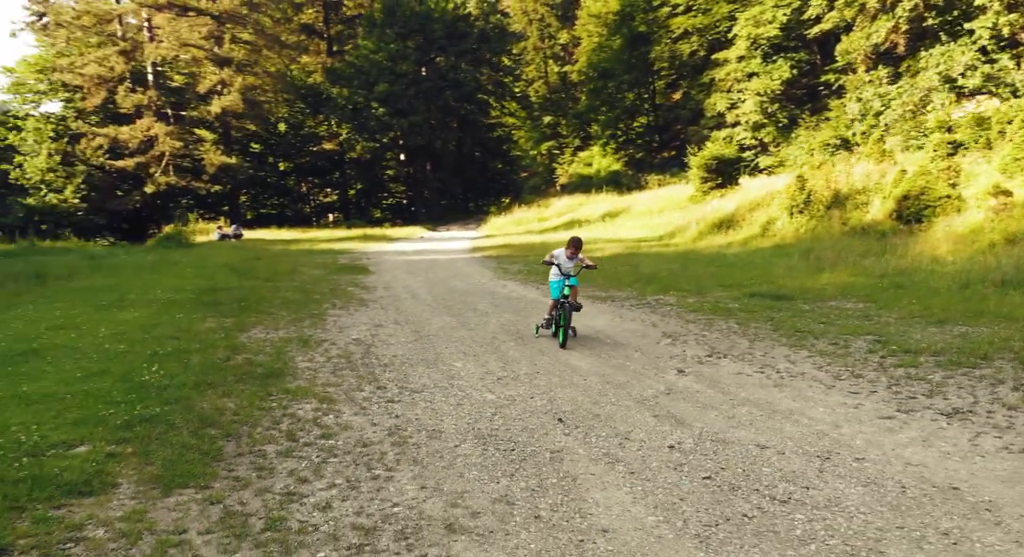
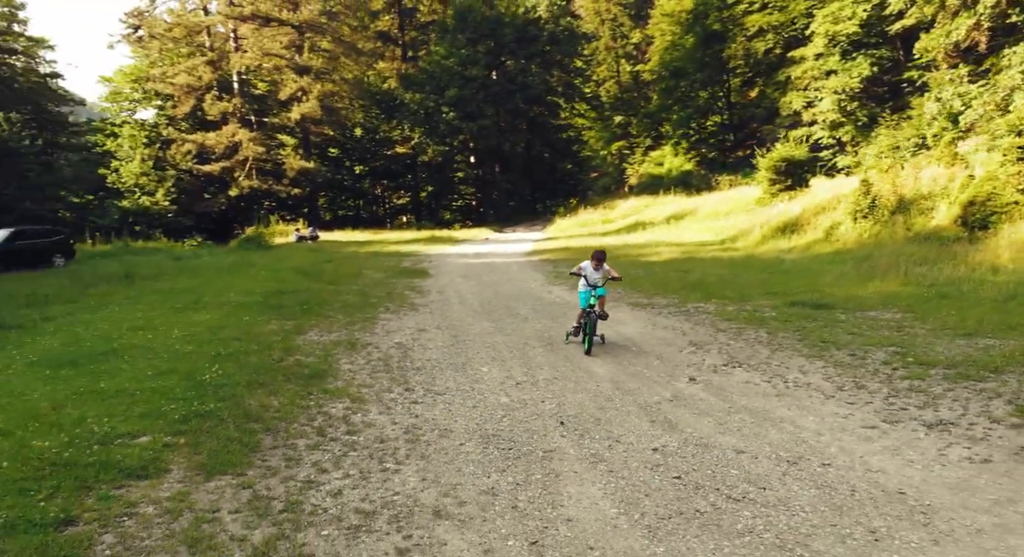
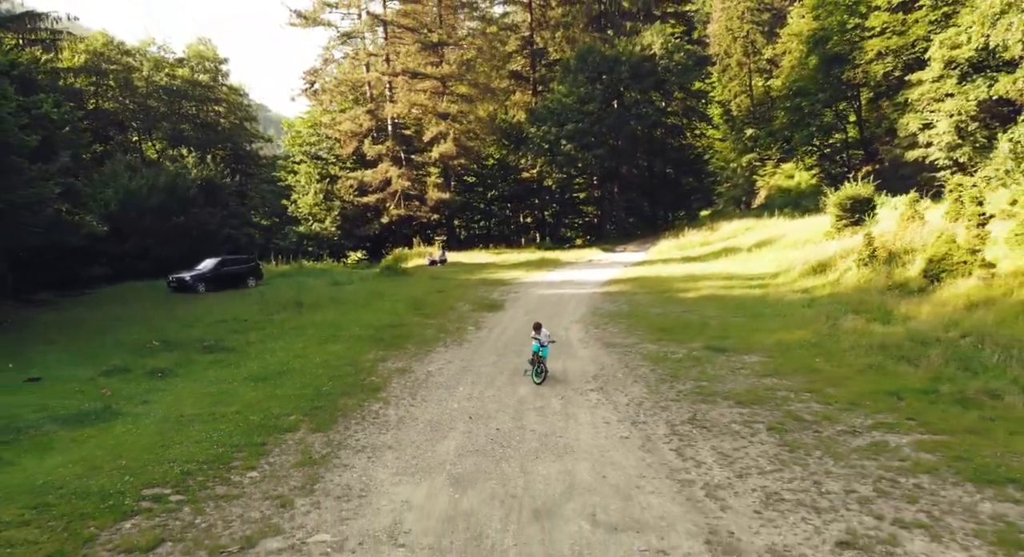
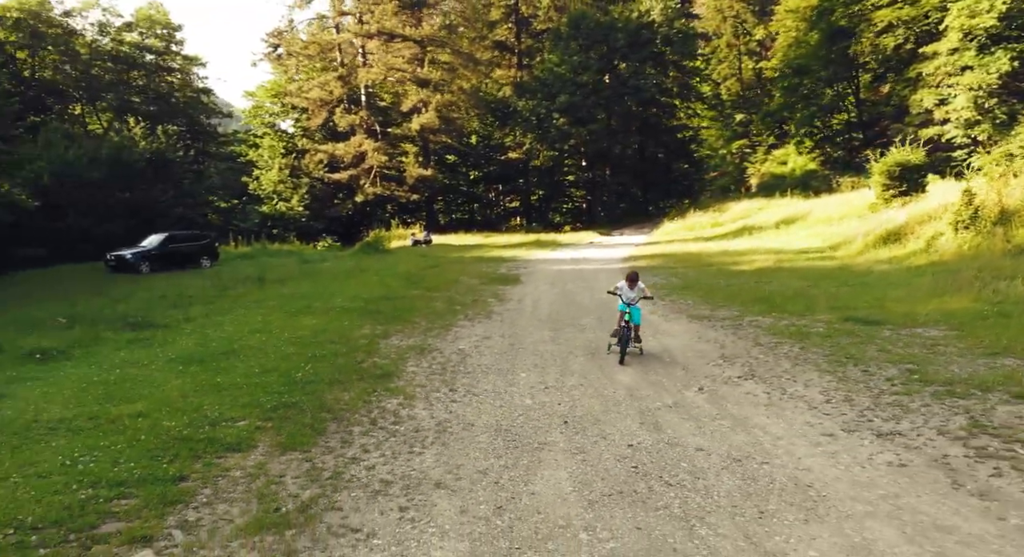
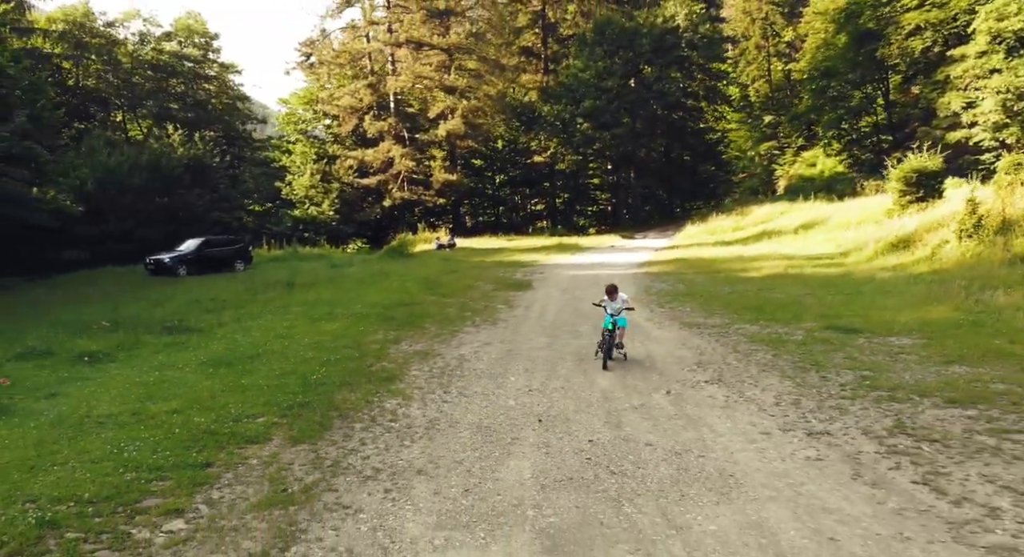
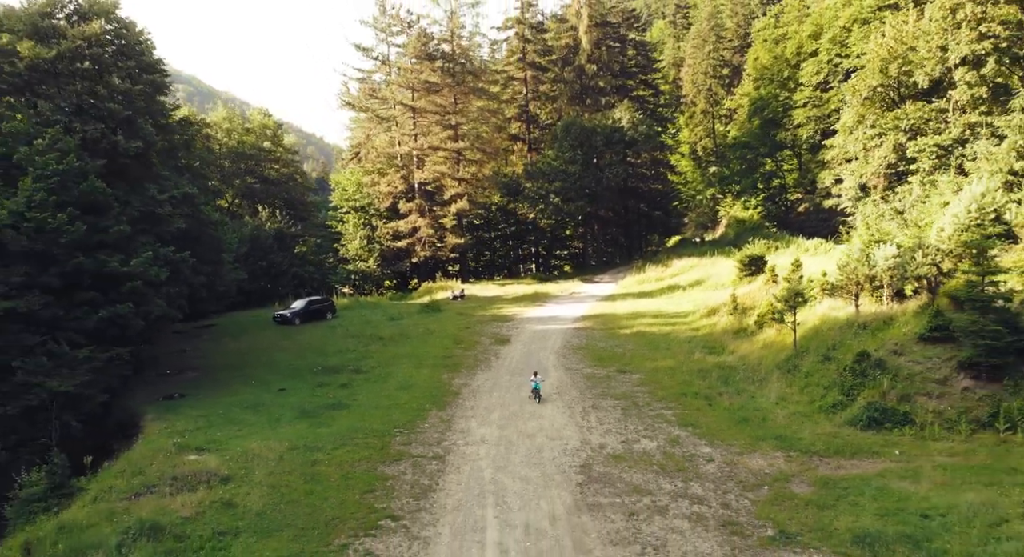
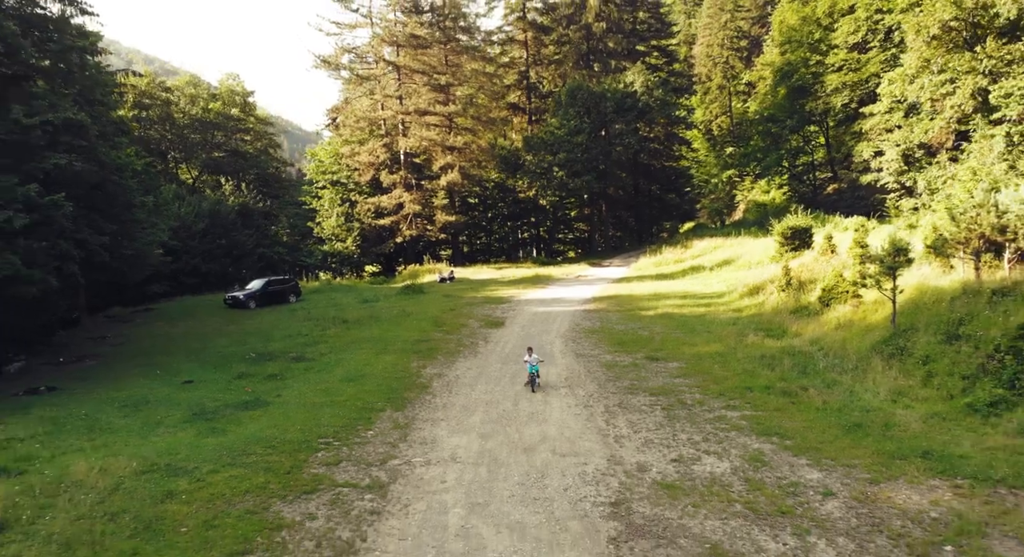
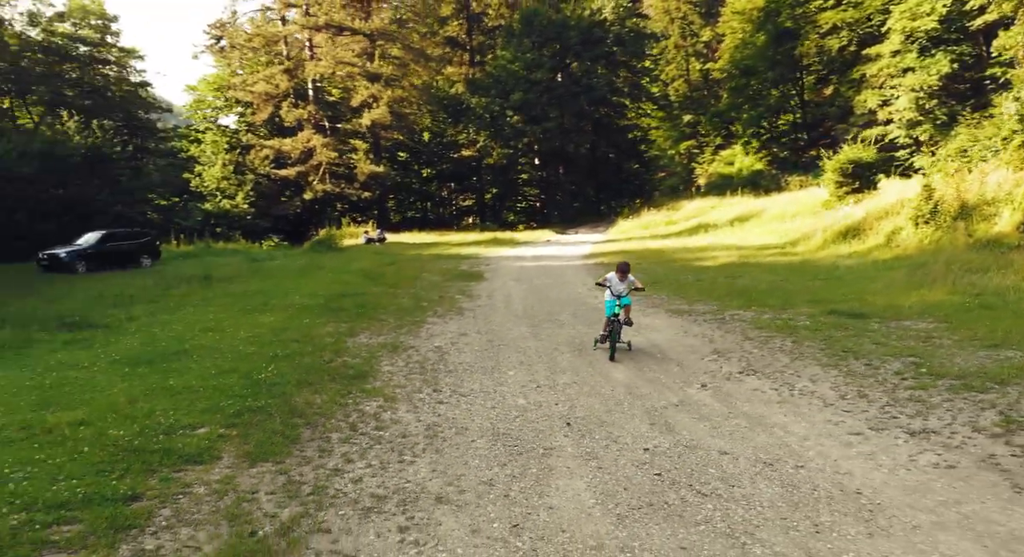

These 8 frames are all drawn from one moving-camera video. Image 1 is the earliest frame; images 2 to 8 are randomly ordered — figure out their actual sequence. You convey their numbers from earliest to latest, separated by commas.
2, 8, 4, 5, 3, 7, 6
